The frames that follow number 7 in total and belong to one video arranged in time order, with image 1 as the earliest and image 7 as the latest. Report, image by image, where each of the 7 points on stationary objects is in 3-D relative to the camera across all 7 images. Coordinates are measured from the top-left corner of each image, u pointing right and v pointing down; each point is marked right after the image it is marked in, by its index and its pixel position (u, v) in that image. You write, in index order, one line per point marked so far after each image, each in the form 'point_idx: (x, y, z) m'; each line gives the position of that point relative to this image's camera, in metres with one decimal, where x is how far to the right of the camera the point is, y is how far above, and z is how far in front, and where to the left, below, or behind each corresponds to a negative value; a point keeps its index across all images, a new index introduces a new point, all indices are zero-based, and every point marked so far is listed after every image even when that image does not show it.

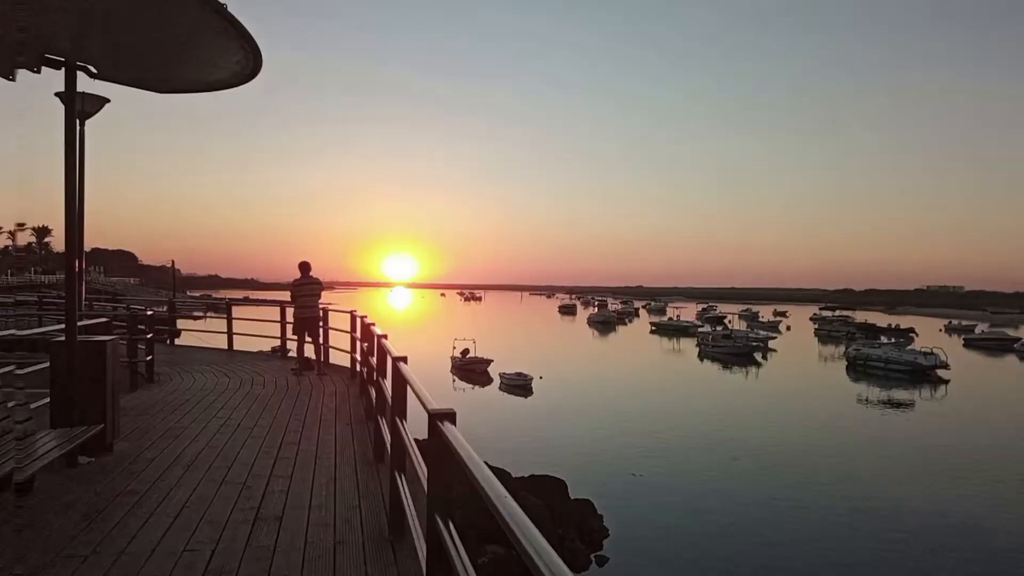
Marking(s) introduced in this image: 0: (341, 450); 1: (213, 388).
0: (-1.2, -1.2, +5.2) m
1: (-3.3, -1.1, +8.1) m
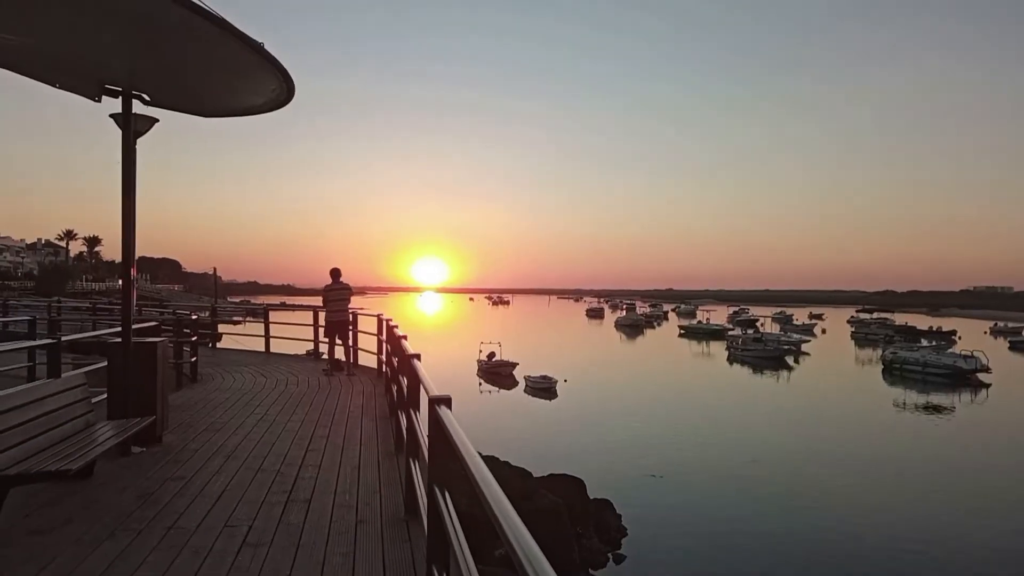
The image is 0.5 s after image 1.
0: (-1.1, -1.2, +5.6) m
1: (-3.1, -1.2, +8.6) m
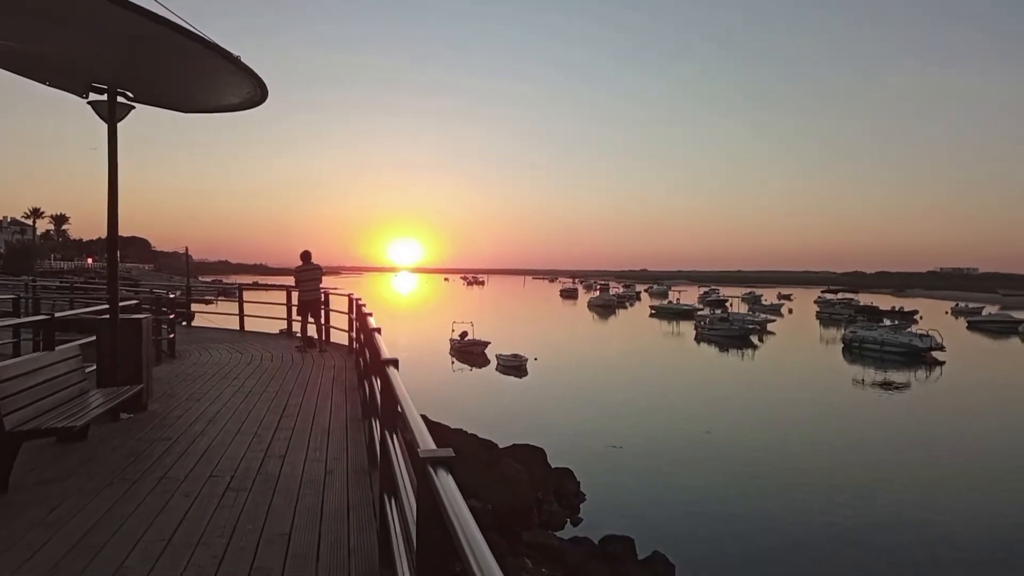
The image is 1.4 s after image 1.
0: (-1.5, -1.0, +6.2) m
1: (-3.6, -0.9, +9.1) m
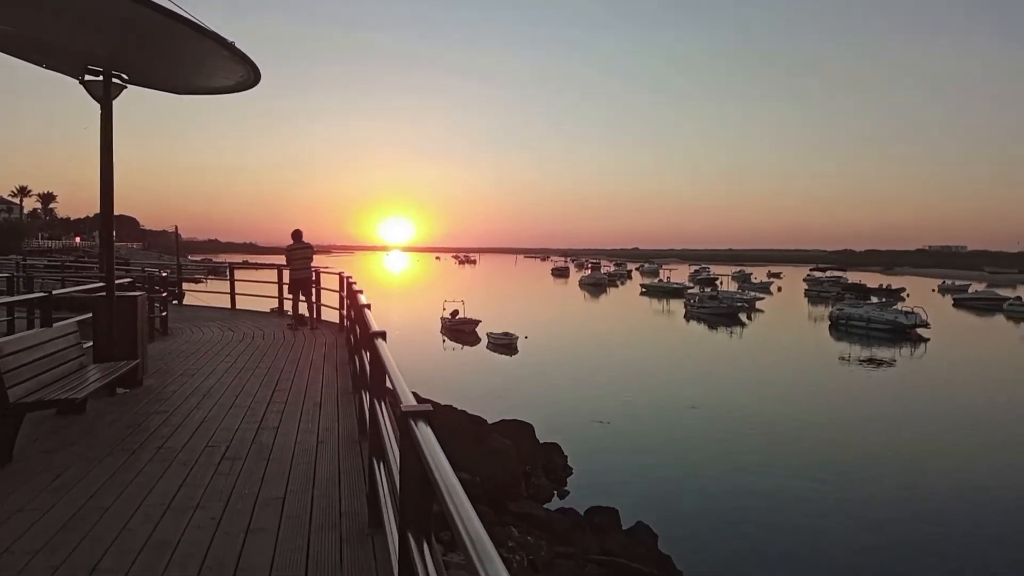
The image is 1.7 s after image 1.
0: (-1.6, -0.8, +6.4) m
1: (-3.7, -0.7, +9.3) m
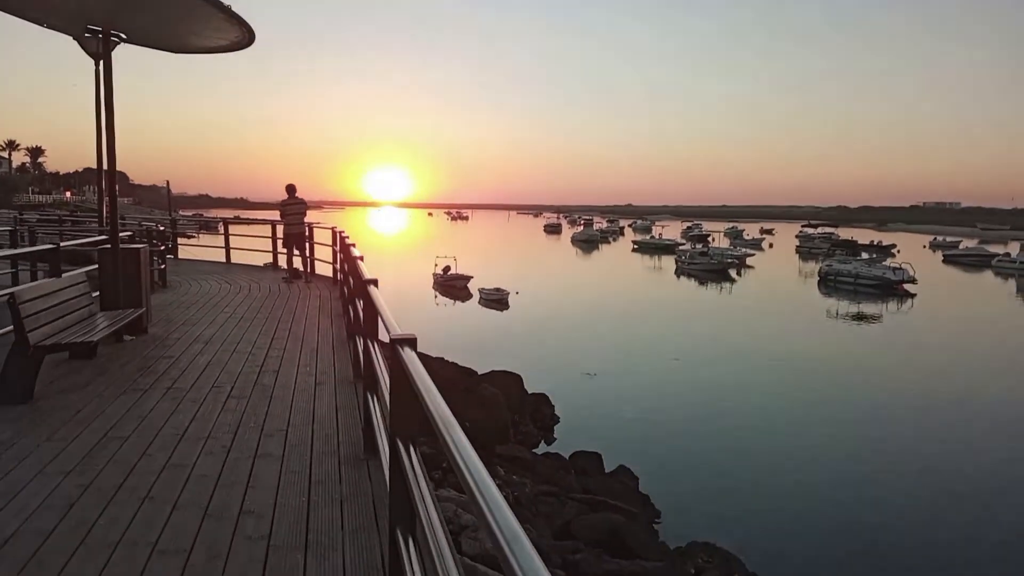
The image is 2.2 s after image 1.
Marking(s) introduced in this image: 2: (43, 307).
0: (-1.8, -0.4, +6.7) m
1: (-3.9, -0.1, +9.6) m
2: (-3.0, -0.1, +4.7) m
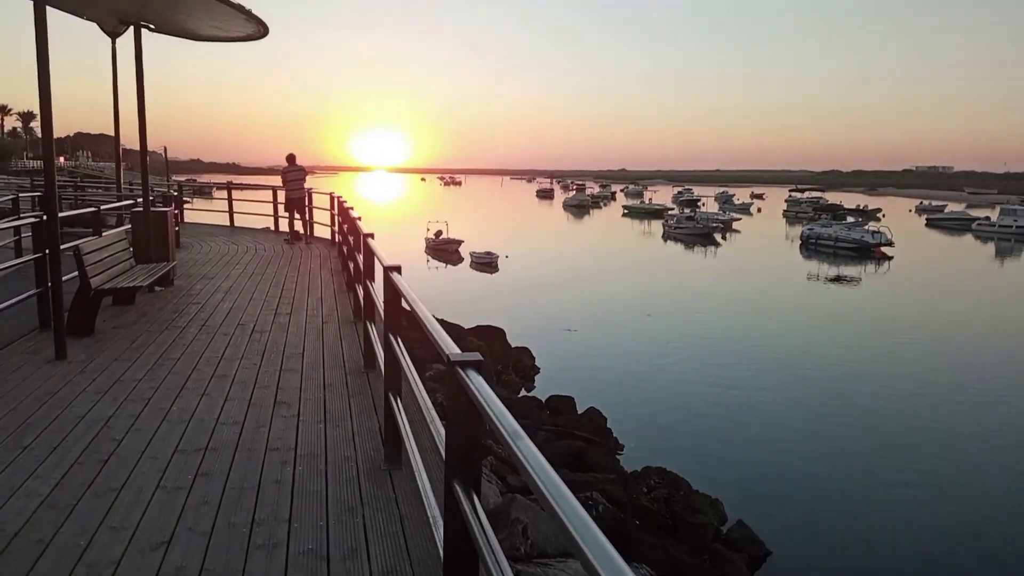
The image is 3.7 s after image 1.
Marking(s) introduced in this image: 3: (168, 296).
0: (-2.0, 0.0, +7.8) m
1: (-4.1, +0.5, +10.6) m
2: (-3.3, +0.2, +5.7) m
3: (-3.3, -0.1, +7.0) m
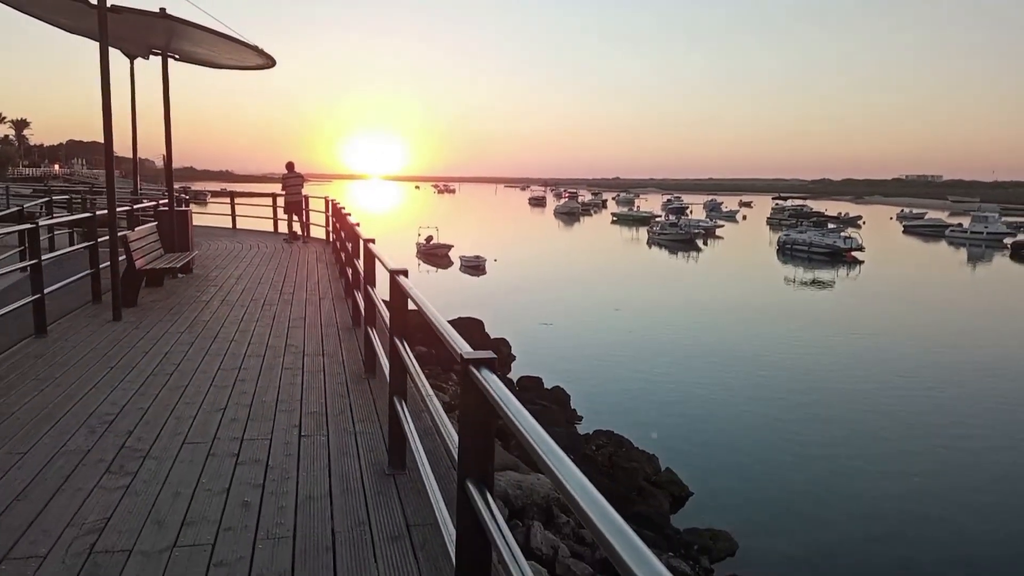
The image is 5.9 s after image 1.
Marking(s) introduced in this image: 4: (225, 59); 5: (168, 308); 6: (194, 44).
0: (-2.4, +0.2, +9.2) m
1: (-4.6, +0.7, +12.0) m
2: (-3.7, +0.4, +7.1) m
3: (-3.7, +0.1, +8.4) m
4: (-3.2, +2.6, +8.1) m
5: (-3.3, -0.2, +6.9) m
6: (-3.5, +2.6, +7.7) m
